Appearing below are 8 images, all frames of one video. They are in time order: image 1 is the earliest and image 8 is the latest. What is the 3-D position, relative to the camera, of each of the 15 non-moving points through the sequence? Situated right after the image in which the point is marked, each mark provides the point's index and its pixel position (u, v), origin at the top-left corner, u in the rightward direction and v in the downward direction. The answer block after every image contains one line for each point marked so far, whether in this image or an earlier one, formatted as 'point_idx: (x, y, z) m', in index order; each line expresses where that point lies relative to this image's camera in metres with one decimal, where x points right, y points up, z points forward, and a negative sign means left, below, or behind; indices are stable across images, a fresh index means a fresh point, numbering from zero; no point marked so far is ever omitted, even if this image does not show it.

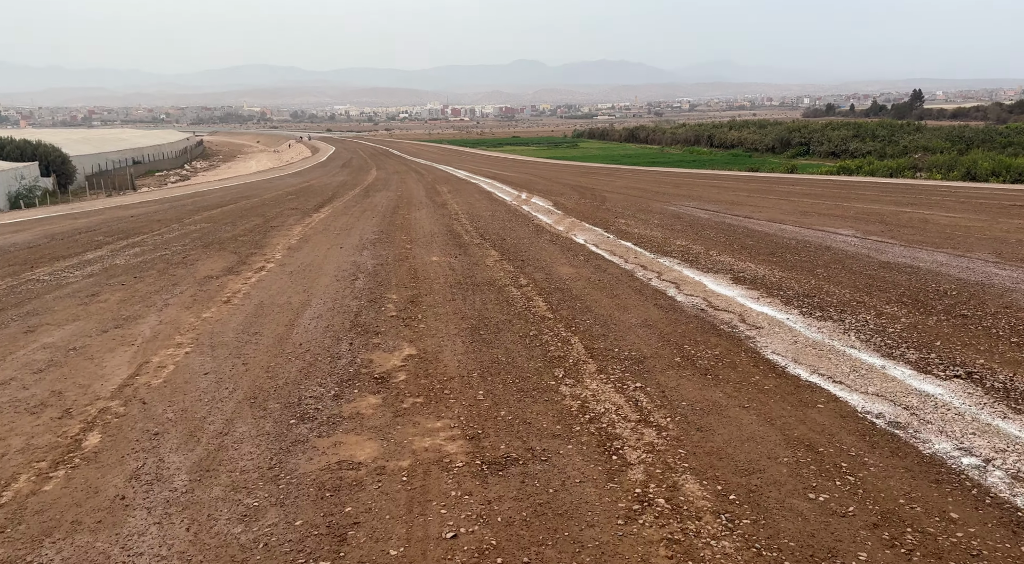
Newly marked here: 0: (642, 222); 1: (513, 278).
0: (+3.1, +1.4, +17.7) m
1: (0.0, +0.1, +11.1) m
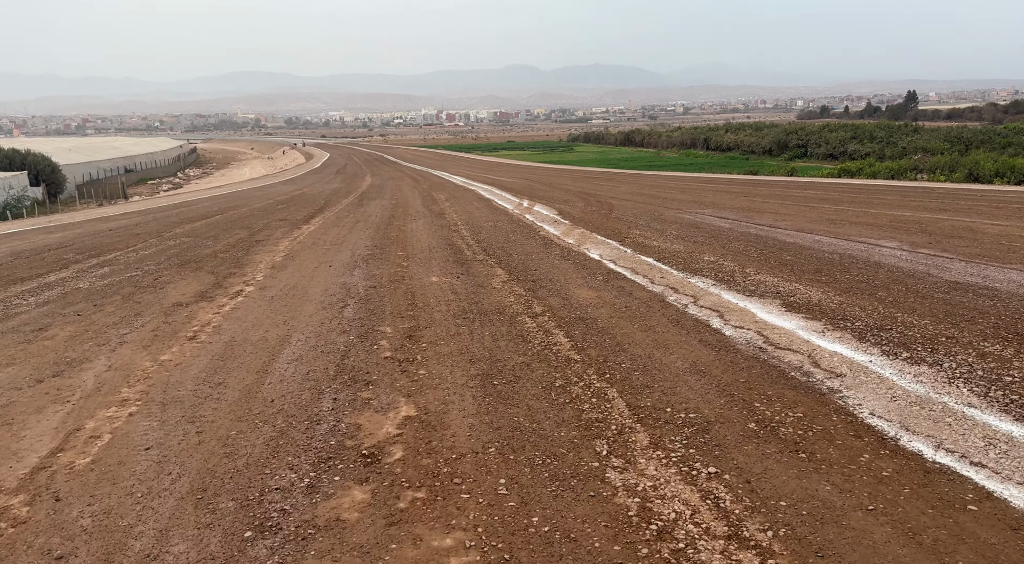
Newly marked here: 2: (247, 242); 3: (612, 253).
0: (+3.2, +1.1, +16.2) m
1: (+0.2, -0.3, +9.6) m
2: (-6.7, +1.0, +18.7) m
3: (+1.9, +0.5, +13.7) m
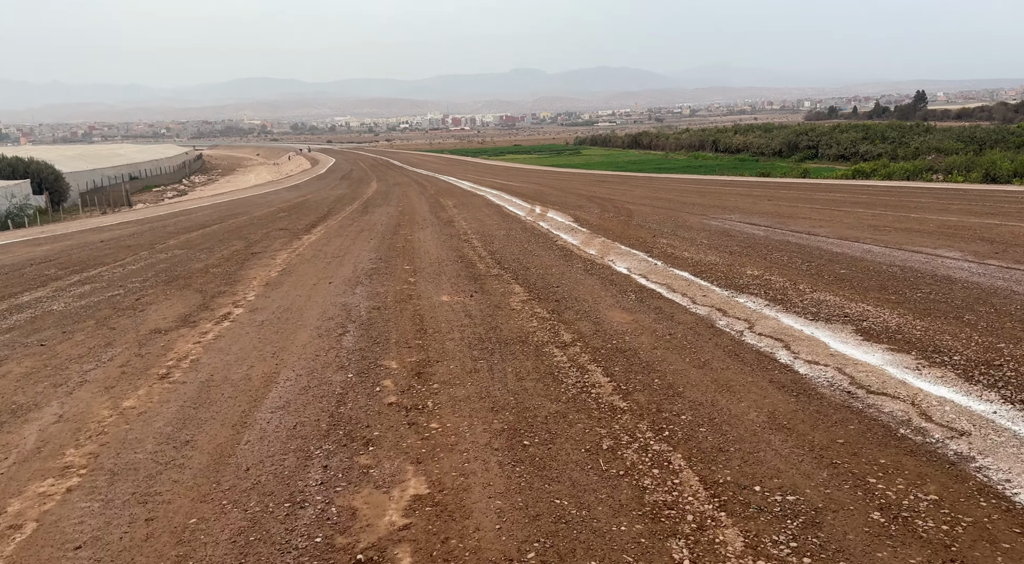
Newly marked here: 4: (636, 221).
0: (+3.6, +0.8, +14.9) m
1: (+0.5, -0.6, +8.3) m
2: (-6.3, +0.7, +17.5) m
3: (+2.2, +0.3, +12.4) m
4: (+3.3, +1.6, +19.5) m
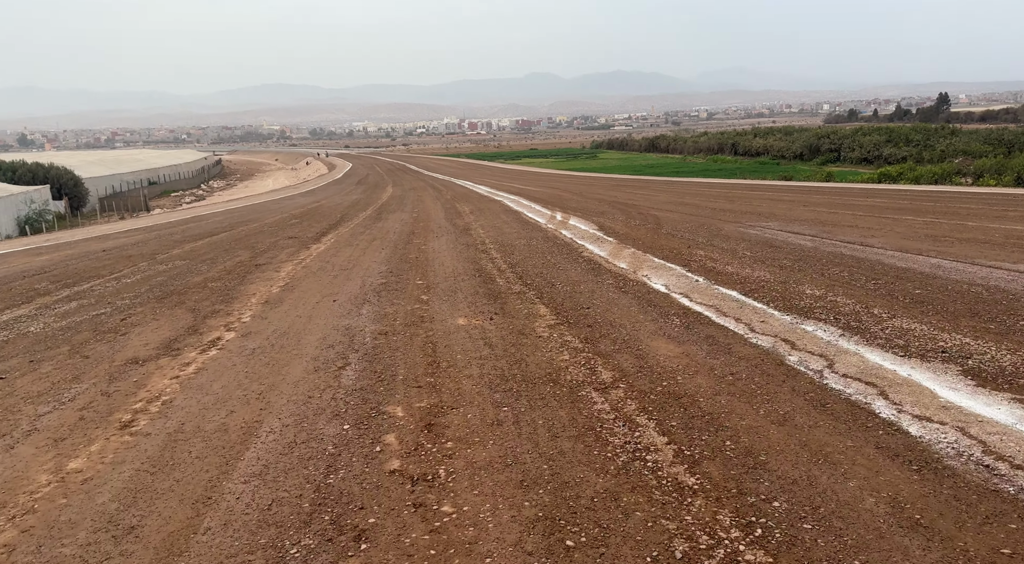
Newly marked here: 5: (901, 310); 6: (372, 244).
0: (+4.0, +0.5, +13.6) m
1: (+0.7, -0.8, +7.0) m
2: (-5.9, +0.4, +16.4) m
3: (+2.5, 0.0, +11.0) m
4: (+3.8, +1.3, +18.1) m
5: (+4.5, -0.3, +8.4) m
6: (-3.7, +1.0, +19.6) m
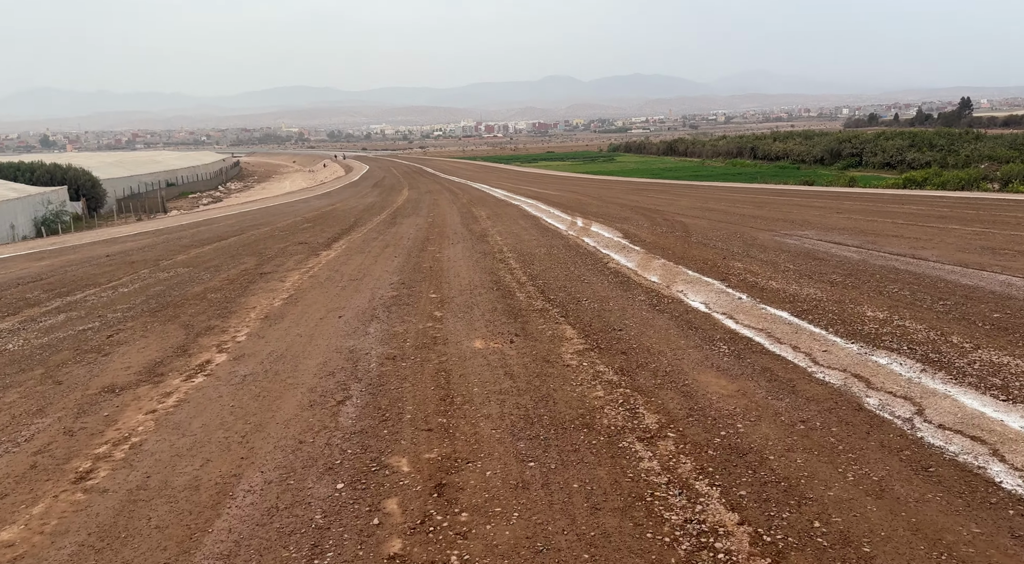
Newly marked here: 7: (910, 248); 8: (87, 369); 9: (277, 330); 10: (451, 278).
0: (+4.3, +0.3, +12.5) m
1: (+1.0, -1.0, +6.0) m
2: (-5.4, +0.2, +15.5) m
3: (+2.8, -0.2, +9.9) m
4: (+4.2, +1.0, +17.0) m
5: (+4.7, -0.6, +7.3) m
6: (-3.3, +0.8, +18.6) m
7: (+7.6, +0.7, +14.0) m
8: (-4.8, -1.0, +8.3) m
9: (-3.2, -0.6, +9.8) m
10: (-1.1, +0.1, +13.4) m
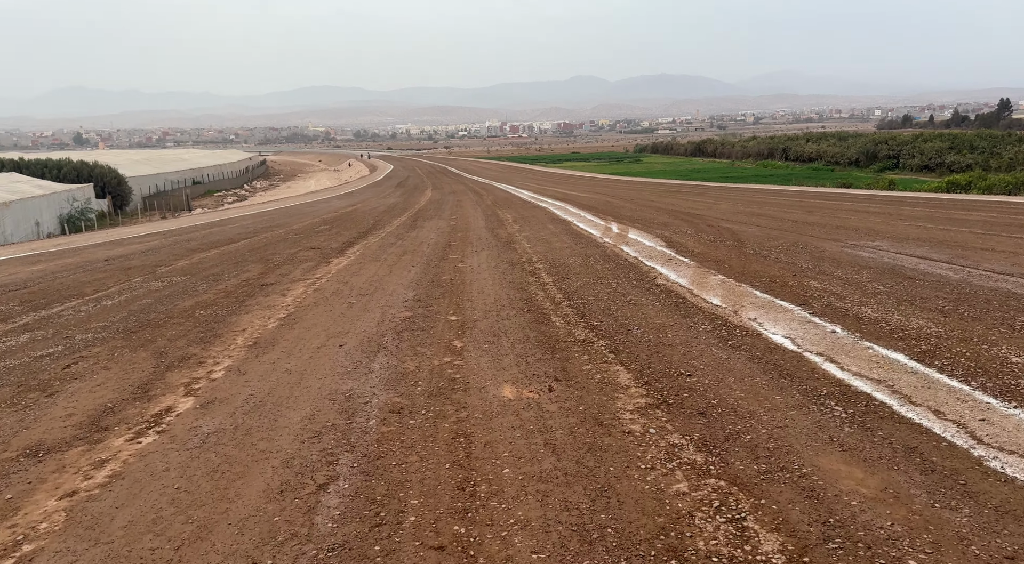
0: (+4.8, -0.1, +10.5) m
1: (+1.2, -1.3, +4.1) m
2: (-4.8, -0.1, +13.8) m
3: (+3.2, -0.6, +8.0) m
4: (+4.9, +0.7, +15.0) m
5: (+5.0, -0.9, +5.3) m
6: (-2.6, +0.5, +16.9) m
7: (+8.1, +0.3, +11.9) m
8: (-4.5, -1.2, +6.6) m
9: (-2.8, -0.9, +8.1) m
10: (-0.6, -0.2, +11.6) m
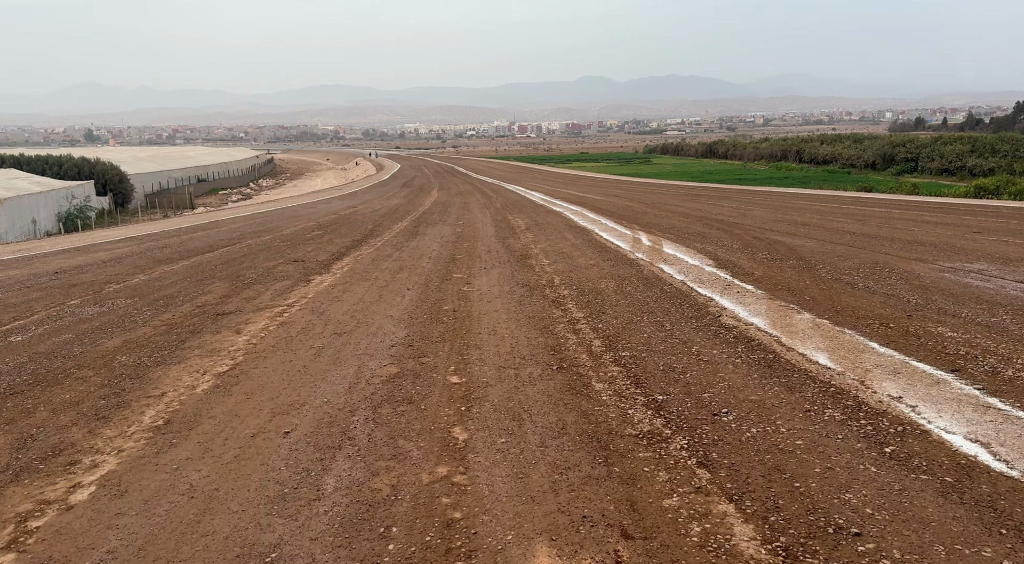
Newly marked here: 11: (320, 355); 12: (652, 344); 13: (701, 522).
0: (+5.1, -0.6, +7.6) m
1: (+1.4, -1.8, +1.2) m
2: (-4.6, -0.5, +11.0) m
3: (+3.5, -1.1, +5.1) m
4: (+5.2, +0.2, +12.1) m
5: (+5.2, -1.4, +2.4) m
6: (-2.2, +0.1, +14.1) m
7: (+8.4, -0.3, +8.9) m
8: (-4.3, -1.7, +3.8) m
9: (-2.5, -1.3, +5.3) m
10: (-0.3, -0.7, +8.8) m
11: (-2.2, -0.8, +8.4) m
12: (+1.5, -0.7, +8.2) m
13: (+1.1, -1.4, +4.2) m
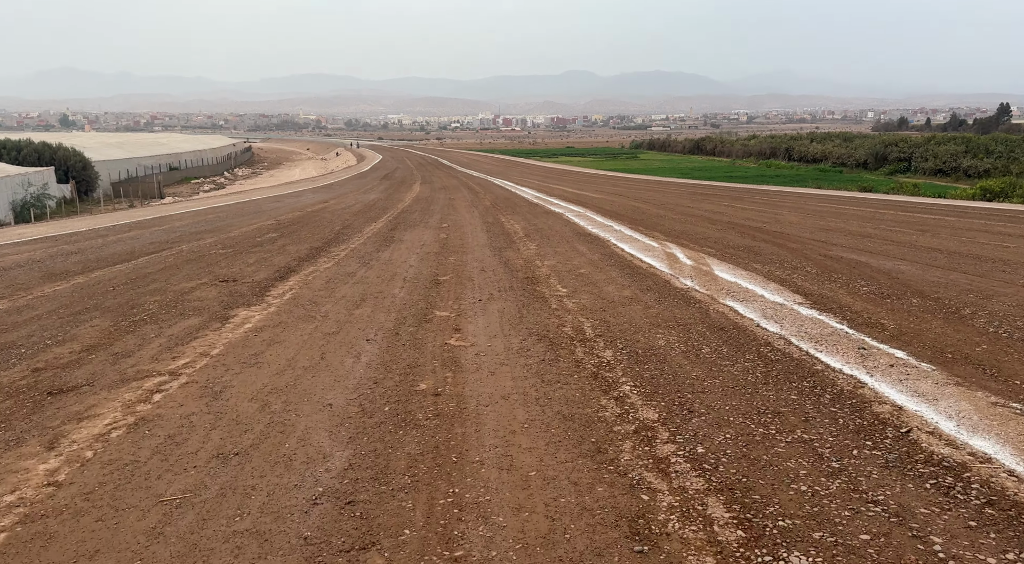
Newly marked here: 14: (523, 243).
0: (+5.3, -1.3, +3.5) m
1: (+1.8, -2.5, -2.9) m
2: (-4.4, -1.0, +6.7) m
3: (+3.8, -1.8, +1.0) m
4: (+5.3, -0.5, +8.1) m
5: (+5.6, -2.1, -1.6) m
6: (-2.1, -0.5, +9.8) m
7: (+8.6, -1.0, +5.0) m
8: (-3.9, -2.3, -0.4) m
9: (-2.3, -1.9, +1.0) m
10: (-0.1, -1.3, +4.6) m
11: (-2.0, -1.4, +4.2) m
12: (+1.7, -1.3, +4.0) m
13: (+1.4, -2.0, +0.1) m
14: (+0.3, +0.9, +16.9) m
